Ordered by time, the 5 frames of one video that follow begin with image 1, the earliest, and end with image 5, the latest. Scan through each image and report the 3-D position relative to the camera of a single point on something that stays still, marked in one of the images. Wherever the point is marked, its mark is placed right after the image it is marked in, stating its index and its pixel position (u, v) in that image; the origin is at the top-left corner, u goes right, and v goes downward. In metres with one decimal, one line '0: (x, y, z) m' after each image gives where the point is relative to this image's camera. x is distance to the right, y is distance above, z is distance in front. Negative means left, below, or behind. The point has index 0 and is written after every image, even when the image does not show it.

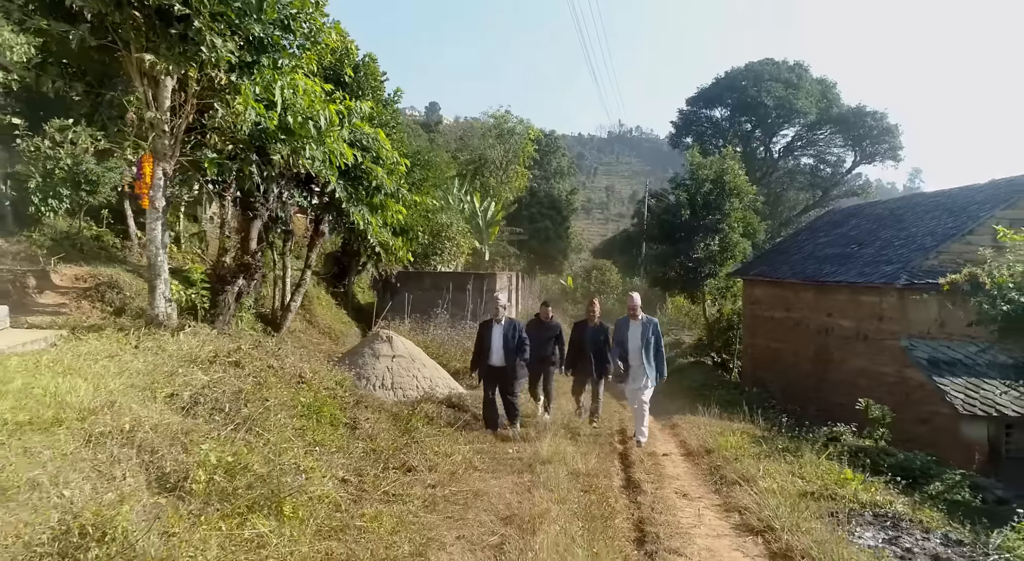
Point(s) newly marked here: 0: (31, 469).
0: (-2.0, -0.8, +3.5) m
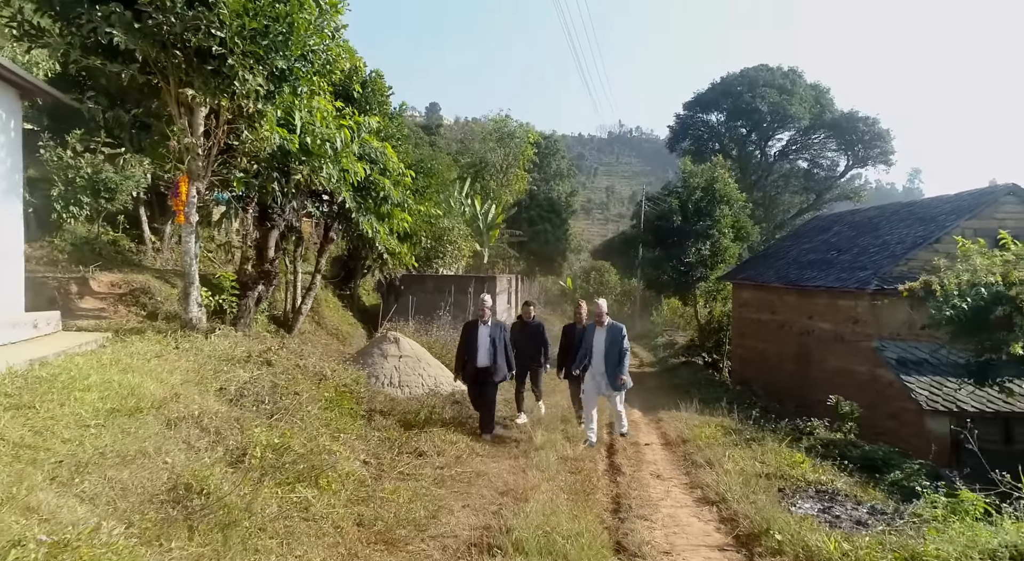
0: (-2.1, -0.9, +4.4) m
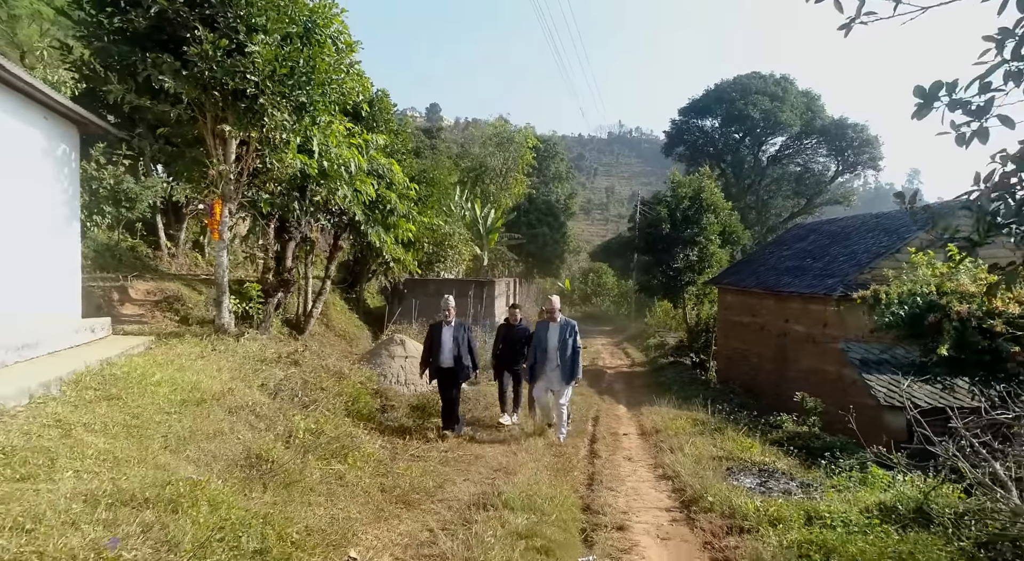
0: (-2.1, -1.0, +5.5) m
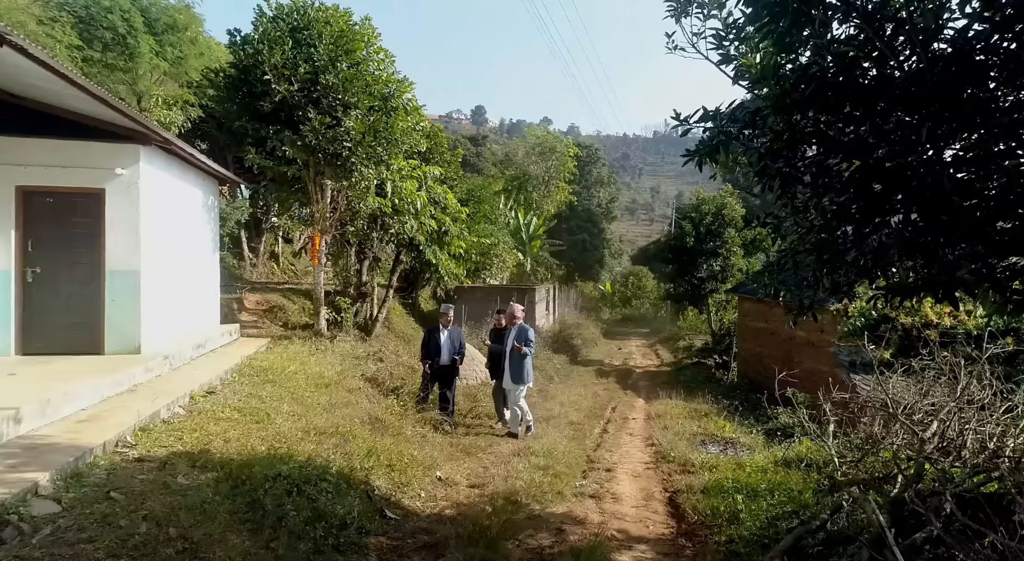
0: (-1.8, -1.2, +8.2) m
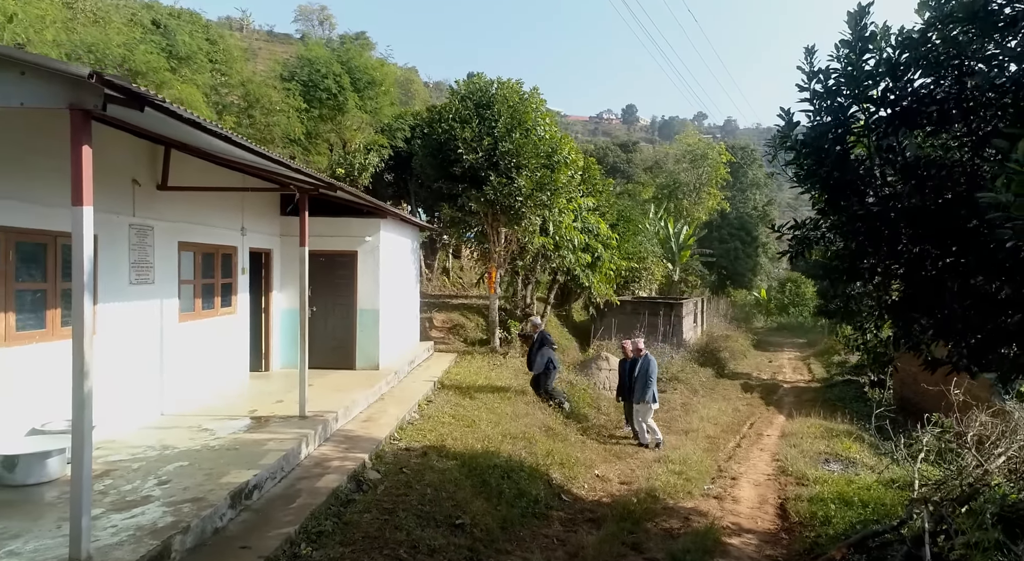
0: (+0.1, -1.7, +10.5) m
